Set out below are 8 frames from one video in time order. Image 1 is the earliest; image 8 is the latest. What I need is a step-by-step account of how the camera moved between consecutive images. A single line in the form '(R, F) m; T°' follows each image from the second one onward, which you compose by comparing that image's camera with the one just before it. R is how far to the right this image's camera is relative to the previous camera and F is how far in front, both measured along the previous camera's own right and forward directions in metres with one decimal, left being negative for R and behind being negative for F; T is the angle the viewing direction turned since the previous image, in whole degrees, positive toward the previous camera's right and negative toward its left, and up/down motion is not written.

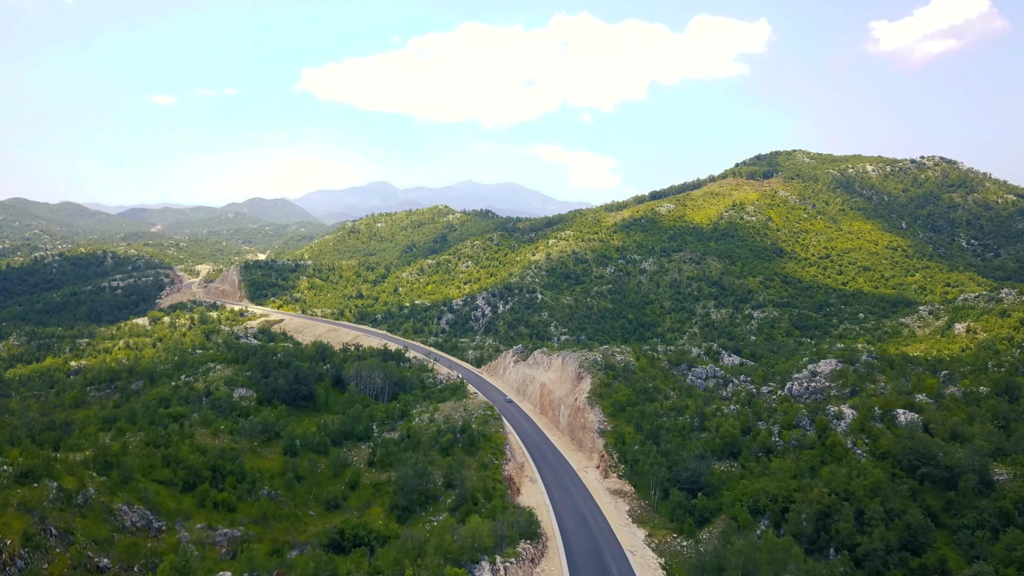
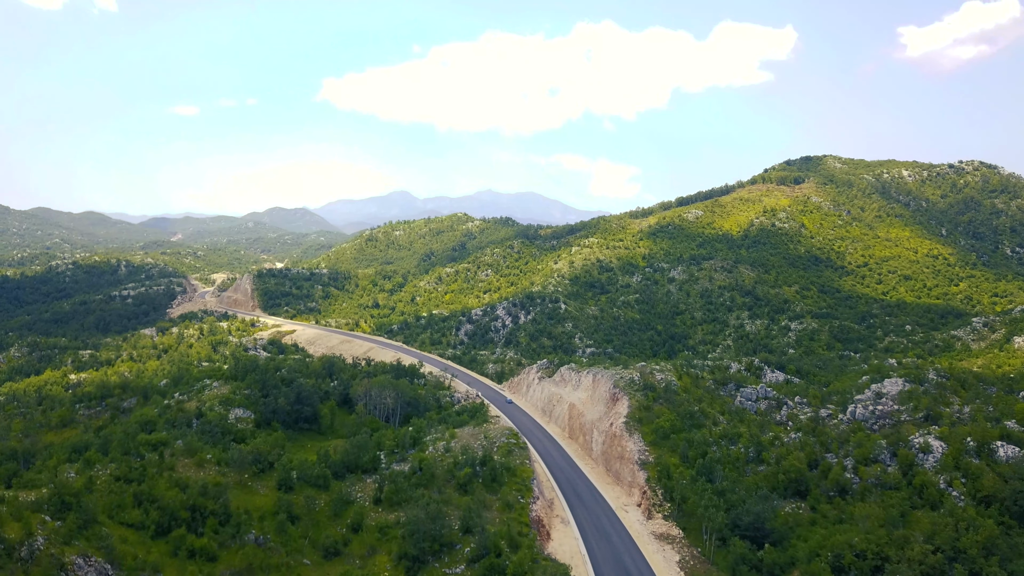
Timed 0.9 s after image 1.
(-0.3, +4.7) m; -1°
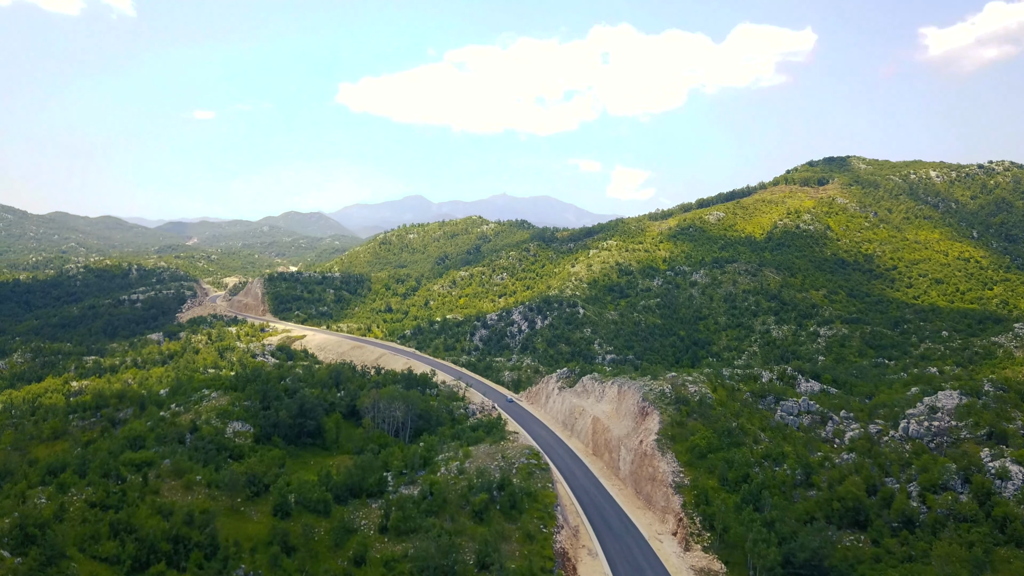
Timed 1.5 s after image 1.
(-0.2, +3.1) m; -1°
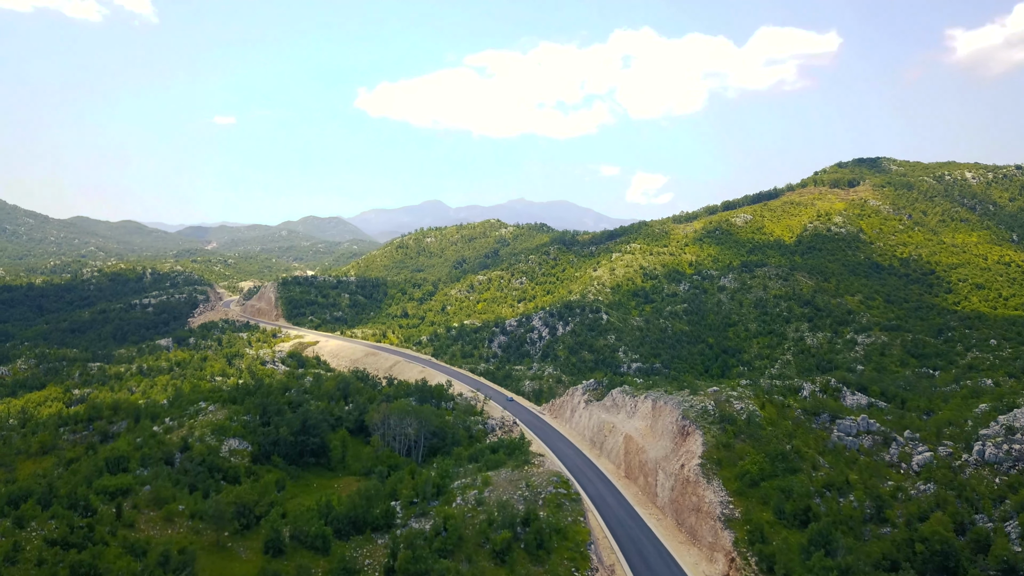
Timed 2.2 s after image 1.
(-0.3, +3.7) m; -1°
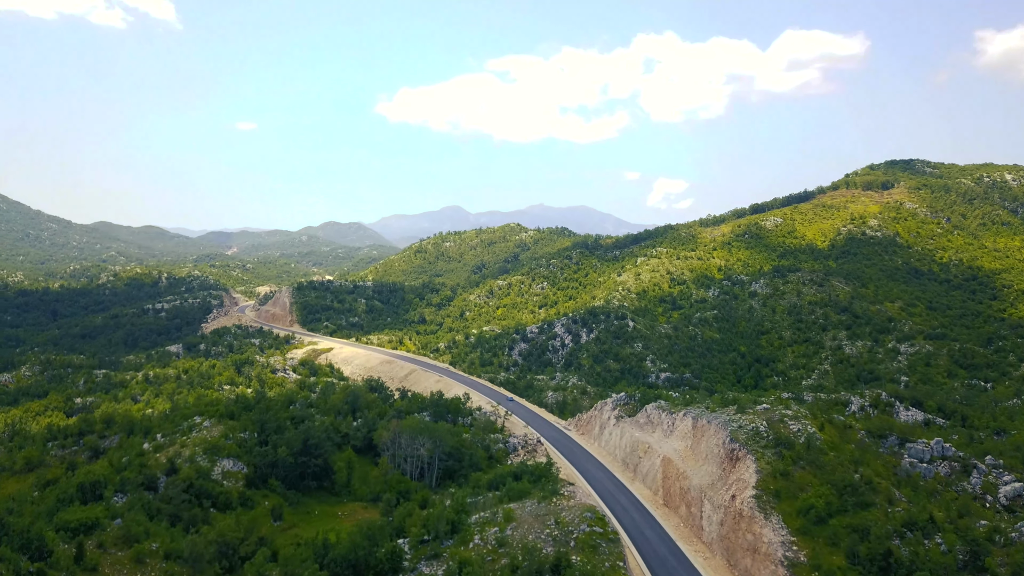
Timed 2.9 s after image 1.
(-0.2, +3.7) m; -1°
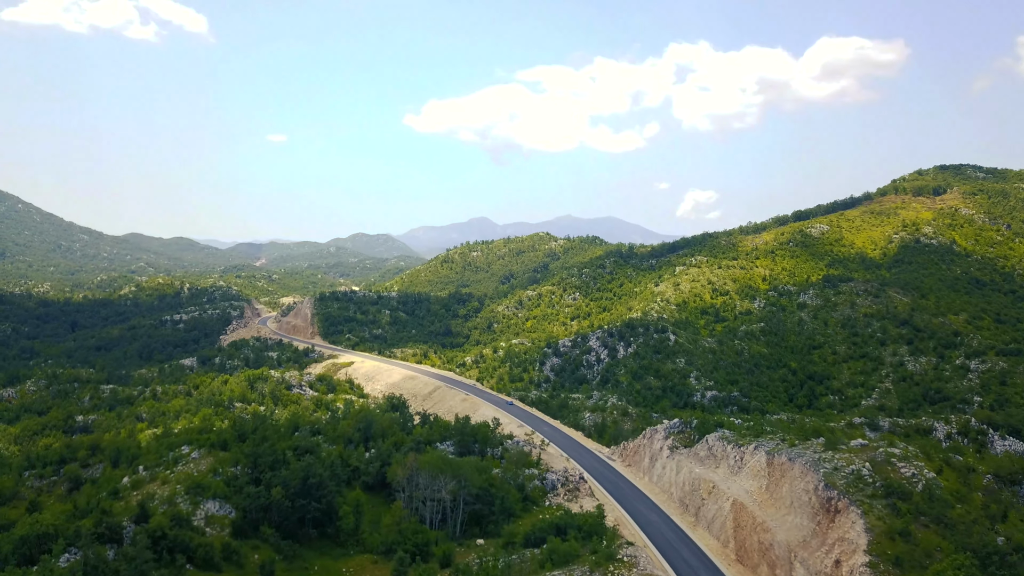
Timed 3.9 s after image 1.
(-0.4, +5.3) m; -2°
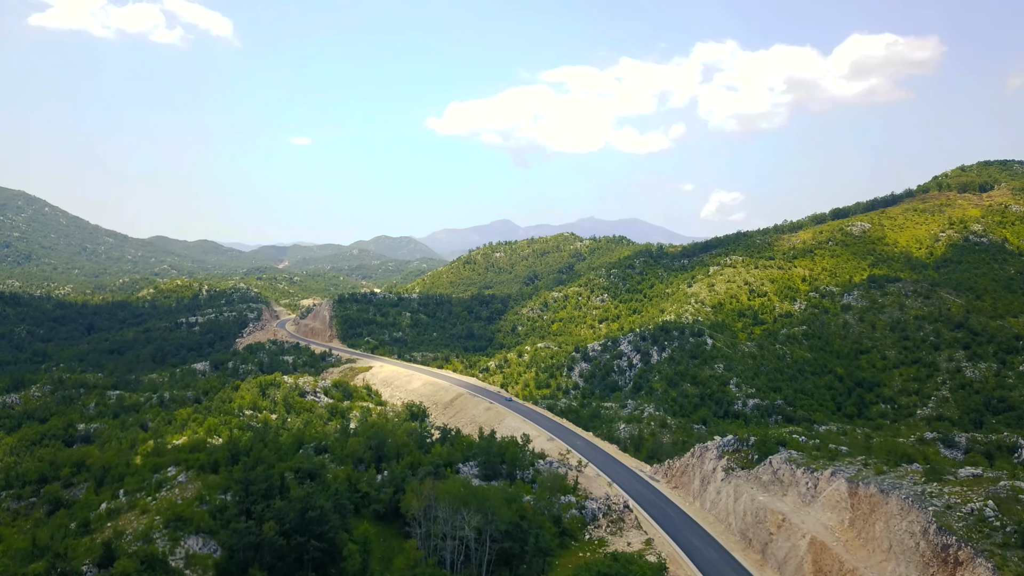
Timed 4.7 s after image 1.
(-0.4, +4.2) m; -2°
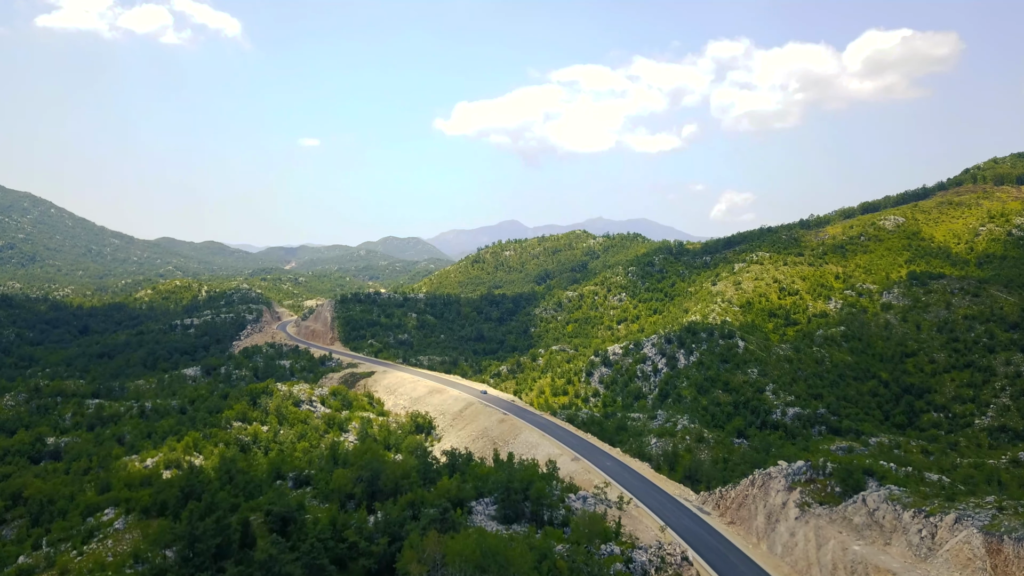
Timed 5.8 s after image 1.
(-0.5, +5.7) m; -1°
